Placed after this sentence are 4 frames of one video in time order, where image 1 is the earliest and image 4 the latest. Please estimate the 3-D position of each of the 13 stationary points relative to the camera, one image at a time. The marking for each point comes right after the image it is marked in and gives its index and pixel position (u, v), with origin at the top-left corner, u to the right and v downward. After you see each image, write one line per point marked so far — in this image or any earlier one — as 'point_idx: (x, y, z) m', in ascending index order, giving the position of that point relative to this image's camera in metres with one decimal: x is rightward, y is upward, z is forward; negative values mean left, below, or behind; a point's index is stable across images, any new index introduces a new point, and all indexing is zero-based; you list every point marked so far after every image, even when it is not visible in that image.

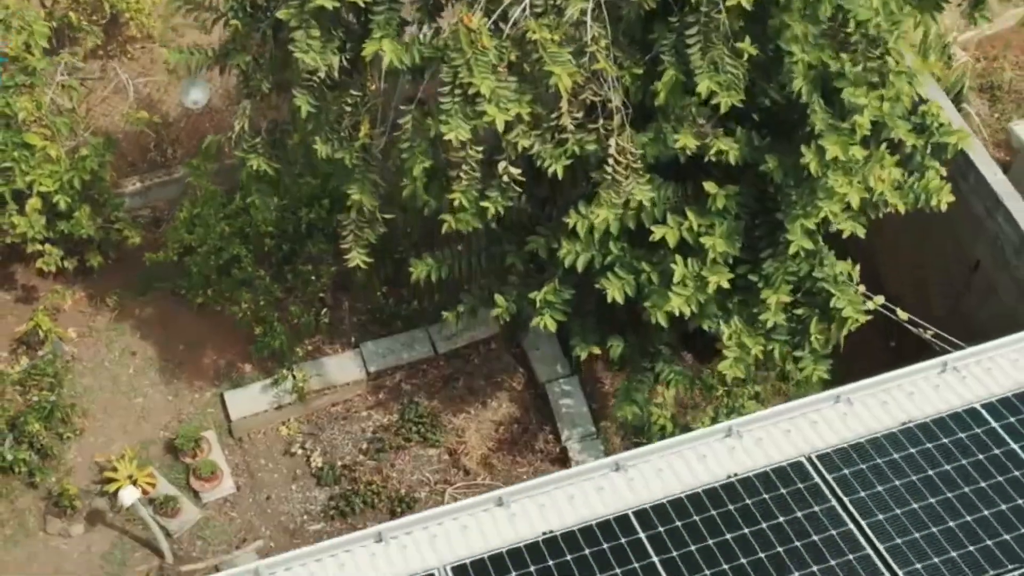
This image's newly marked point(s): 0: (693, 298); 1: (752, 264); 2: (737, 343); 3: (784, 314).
0: (+1.7, 0.0, +14.1) m
1: (+2.4, +0.2, +14.9) m
2: (+2.2, -0.5, +14.4) m
3: (+2.6, -0.2, +14.5) m
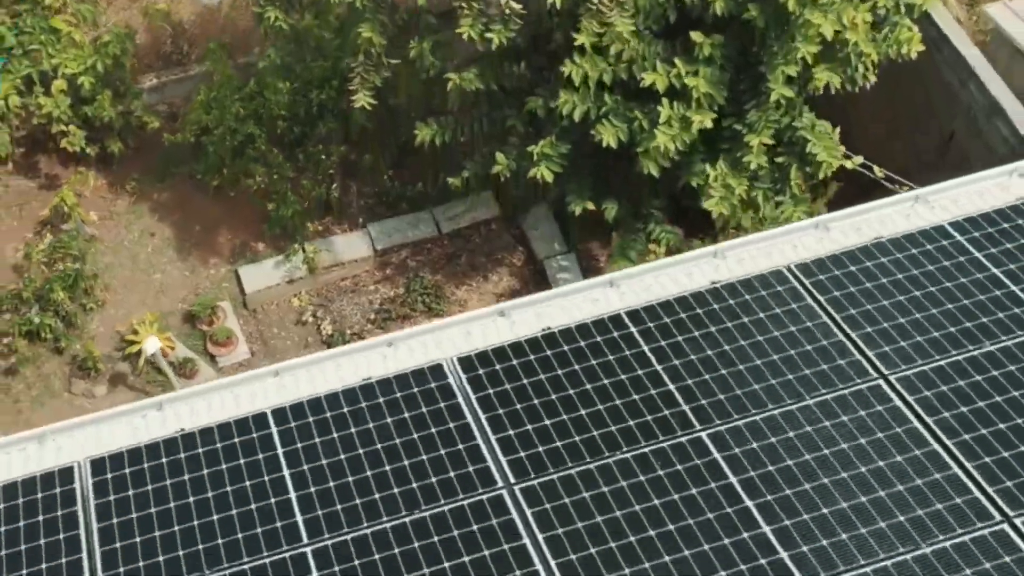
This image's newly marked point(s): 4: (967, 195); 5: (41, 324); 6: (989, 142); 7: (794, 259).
0: (+1.7, +1.5, +15.2) m
1: (+2.4, +1.8, +16.0) m
2: (+2.2, +1.1, +15.5) m
3: (+2.6, +1.3, +15.6) m
4: (+4.3, +0.9, +14.4) m
5: (-6.2, -0.5, +19.7) m
6: (+5.5, +1.7, +17.5) m
7: (+2.5, +0.2, +13.6) m
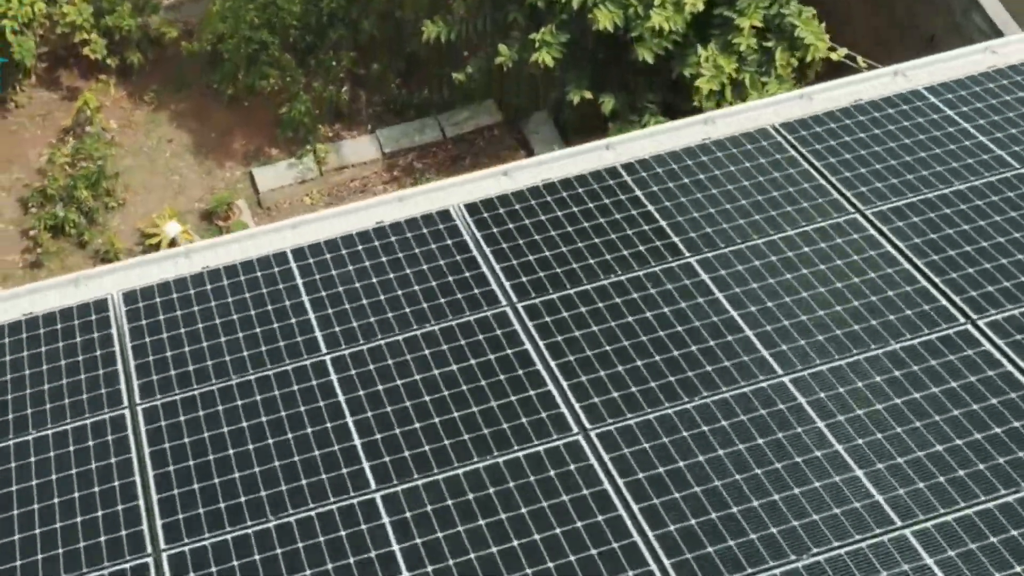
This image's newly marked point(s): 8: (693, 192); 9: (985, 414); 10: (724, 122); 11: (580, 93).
0: (+1.7, +2.9, +16.1) m
1: (+2.4, +3.2, +16.9) m
2: (+2.2, +2.4, +16.4) m
3: (+2.7, +2.7, +16.5) m
4: (+4.4, +2.2, +15.3) m
5: (-6.1, +1.0, +20.7) m
6: (+5.6, +3.1, +18.5) m
7: (+2.6, +1.6, +14.6) m
8: (+1.5, +0.8, +13.4) m
9: (+3.0, -0.8, +9.6) m
10: (+2.0, +1.6, +14.7) m
11: (+0.8, +2.4, +18.3) m
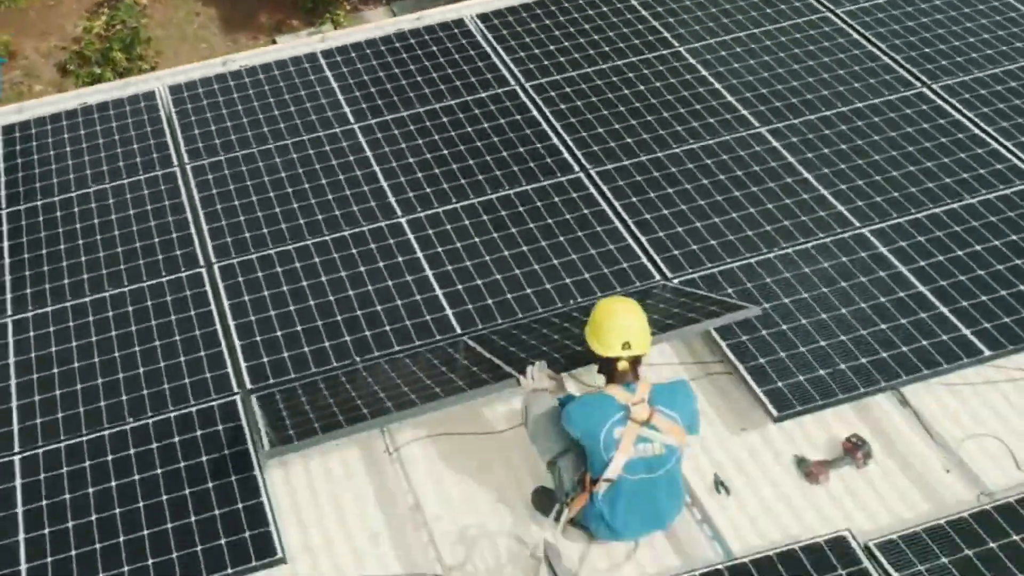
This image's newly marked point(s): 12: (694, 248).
0: (+1.8, +4.9, +17.4) m
1: (+2.6, +5.2, +18.2) m
2: (+2.3, +4.4, +17.7) m
3: (+2.8, +4.7, +17.8) m
4: (+4.5, +4.2, +16.6) m
5: (-6.0, +3.2, +22.1) m
6: (+5.7, +5.1, +19.7) m
7: (+2.7, +3.5, +15.9) m
8: (+1.6, +2.7, +14.7) m
9: (+3.1, +1.0, +11.0) m
10: (+2.1, +3.6, +16.0) m
11: (+1.0, +4.4, +19.6) m
12: (+1.2, +0.3, +10.0) m
